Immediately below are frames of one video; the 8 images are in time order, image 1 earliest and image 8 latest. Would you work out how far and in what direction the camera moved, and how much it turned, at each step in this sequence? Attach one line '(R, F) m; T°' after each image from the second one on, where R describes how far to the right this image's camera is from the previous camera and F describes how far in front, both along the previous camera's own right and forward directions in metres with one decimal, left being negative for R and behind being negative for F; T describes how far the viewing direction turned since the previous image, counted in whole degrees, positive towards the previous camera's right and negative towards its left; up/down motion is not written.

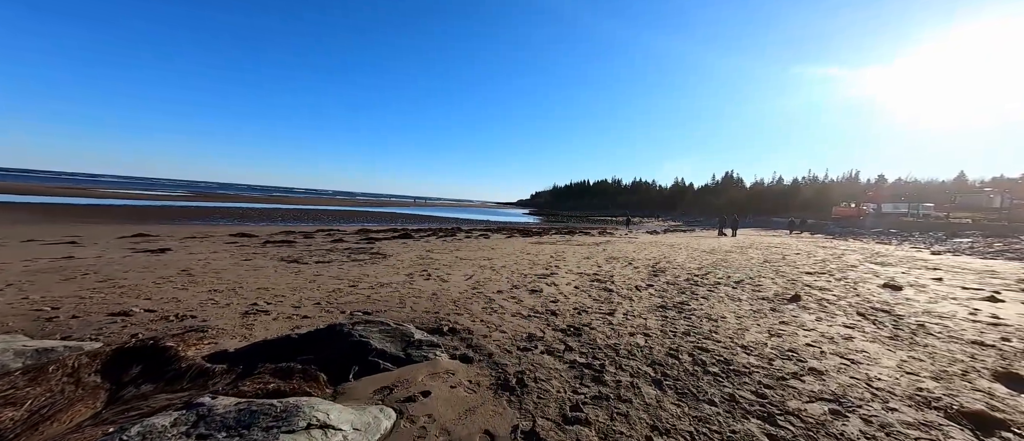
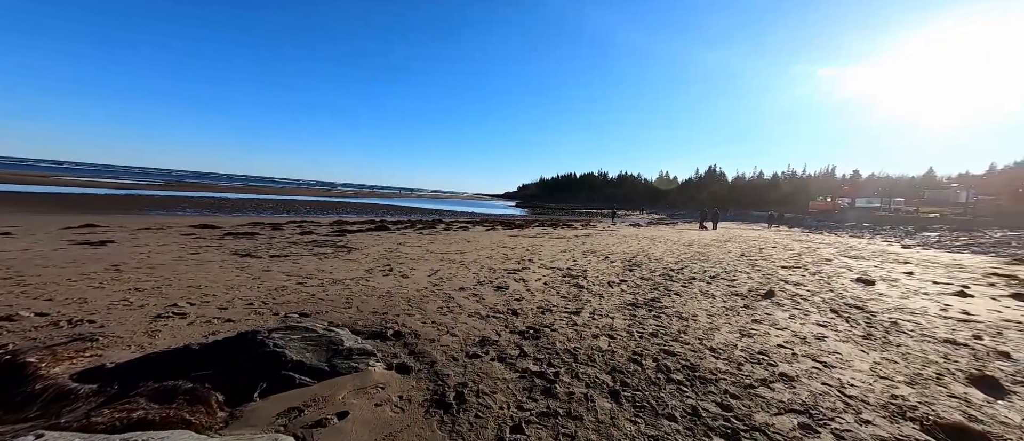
(+0.4, +0.4) m; +2°
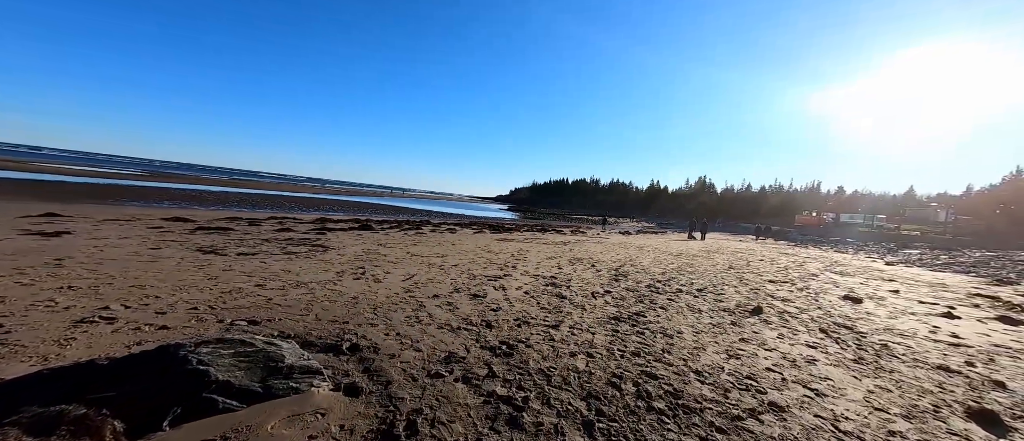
(+0.2, +0.4) m; +1°
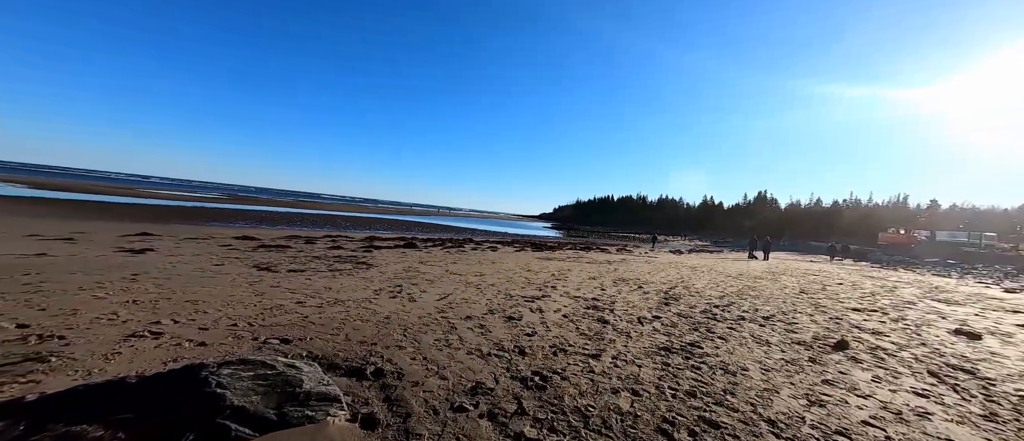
(+0.1, +0.3) m; -7°
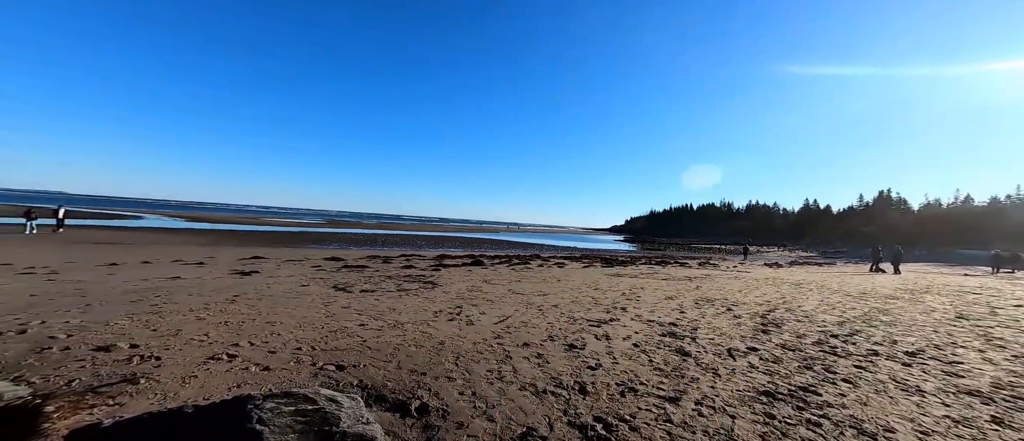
(+0.2, +0.4) m; -11°
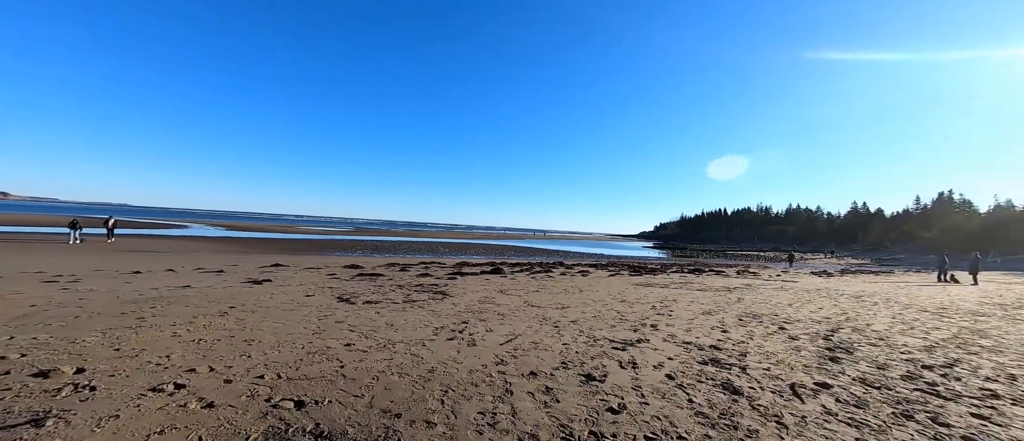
(+0.3, +0.9) m; -4°
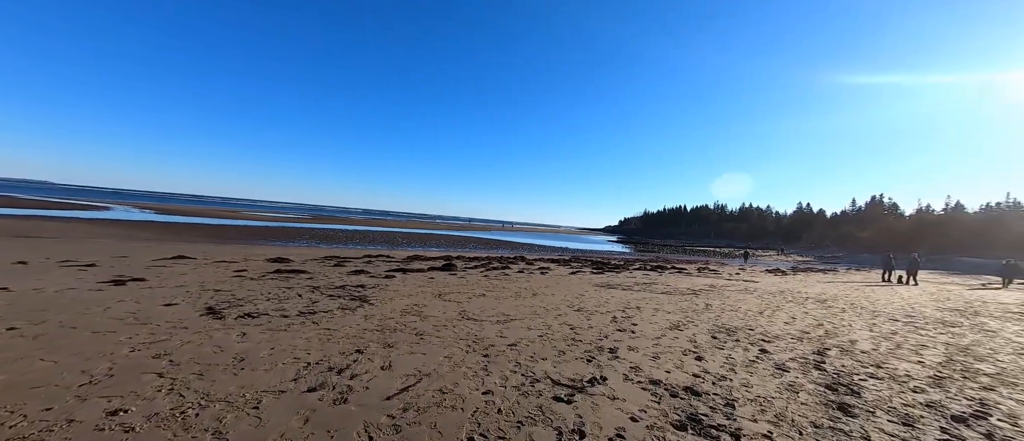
(+0.7, +1.8) m; +5°
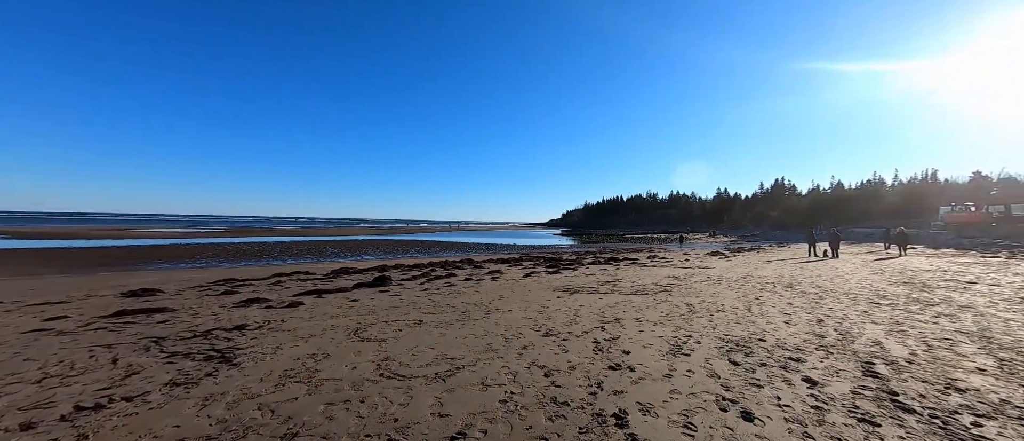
(+0.1, +2.3) m; +9°
